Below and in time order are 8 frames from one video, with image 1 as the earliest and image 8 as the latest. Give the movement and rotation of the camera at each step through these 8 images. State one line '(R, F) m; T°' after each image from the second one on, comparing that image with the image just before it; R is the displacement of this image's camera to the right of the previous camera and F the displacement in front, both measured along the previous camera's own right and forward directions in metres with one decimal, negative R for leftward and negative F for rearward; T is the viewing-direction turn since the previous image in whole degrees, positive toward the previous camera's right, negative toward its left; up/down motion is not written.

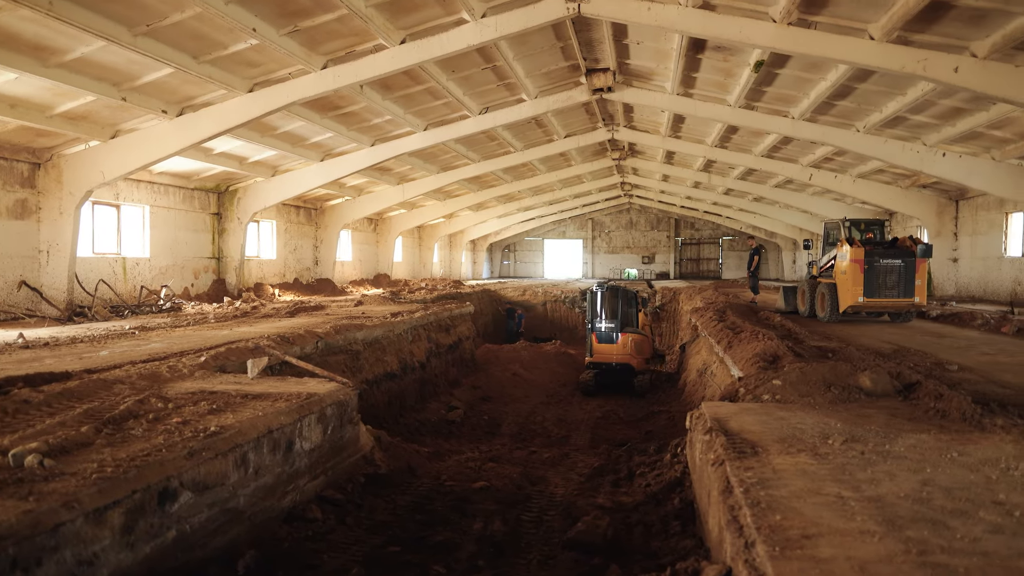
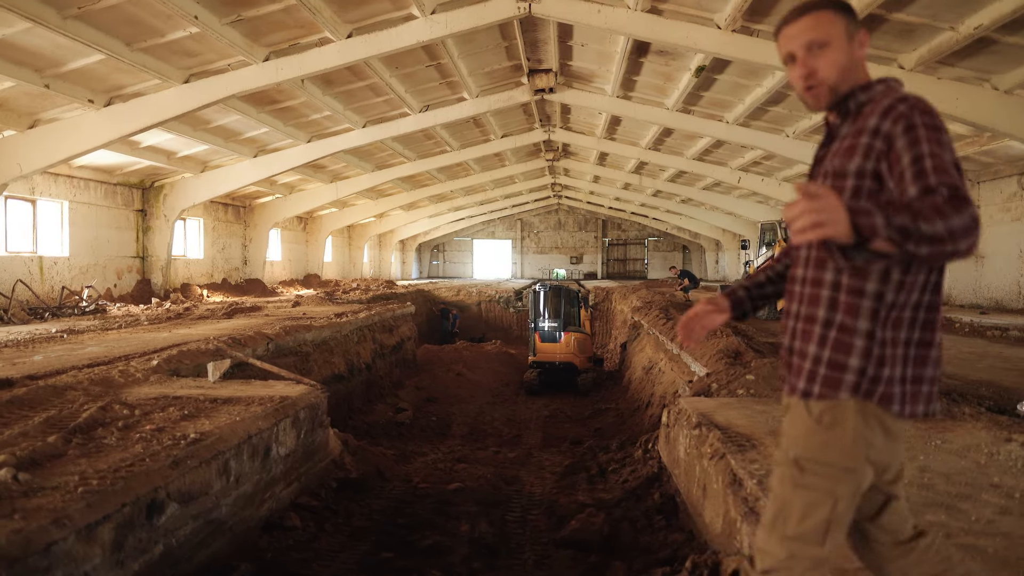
(-0.3, 0.0) m; +7°
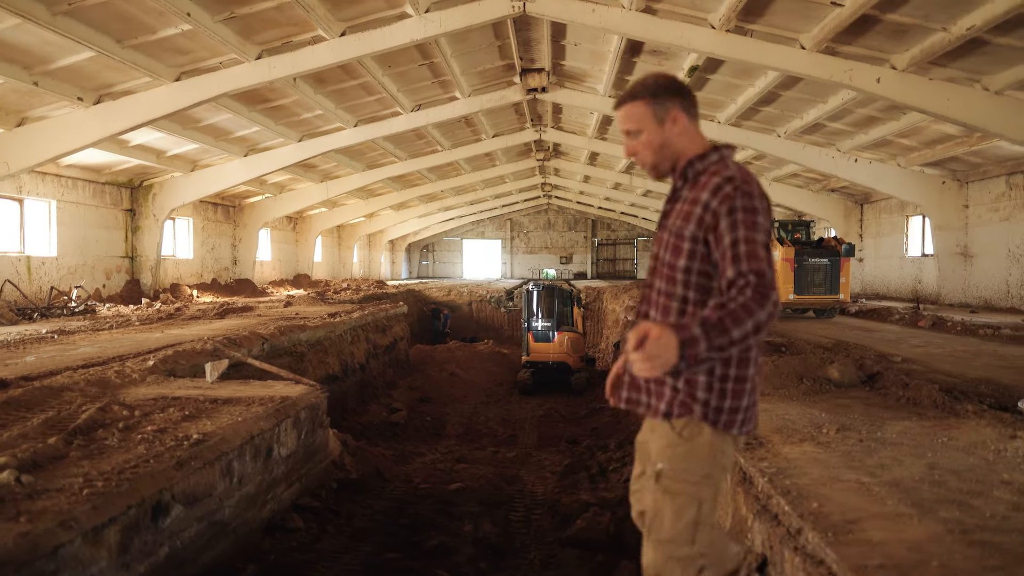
(-0.1, 0.0) m; +1°
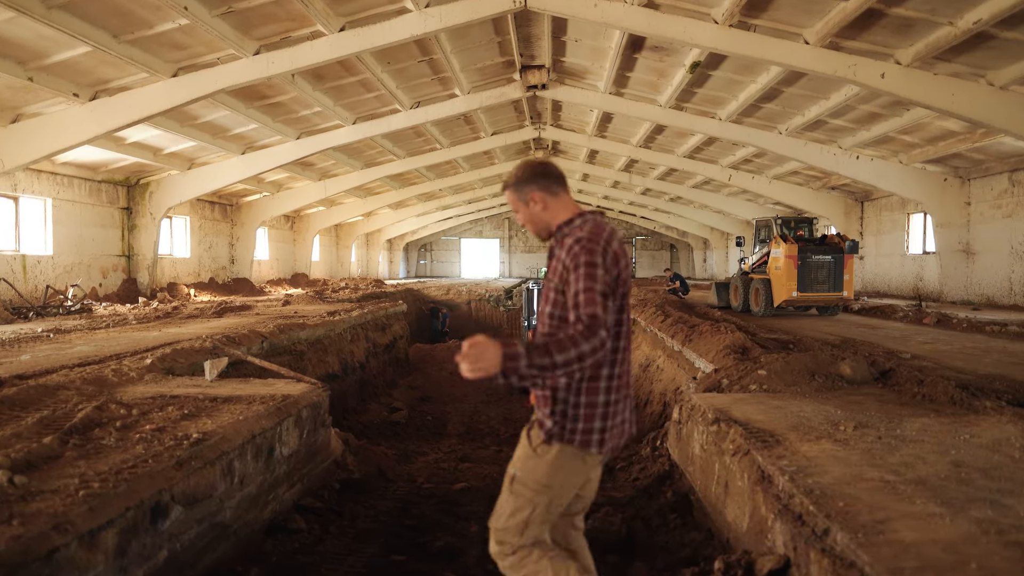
(-0.1, +0.1) m; 0°
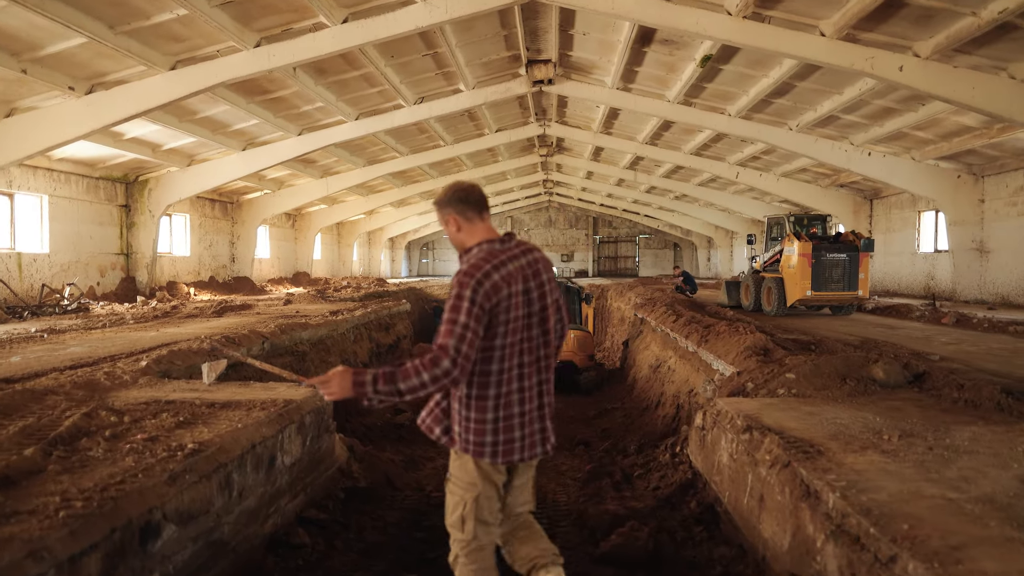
(-0.1, +0.2) m; 0°
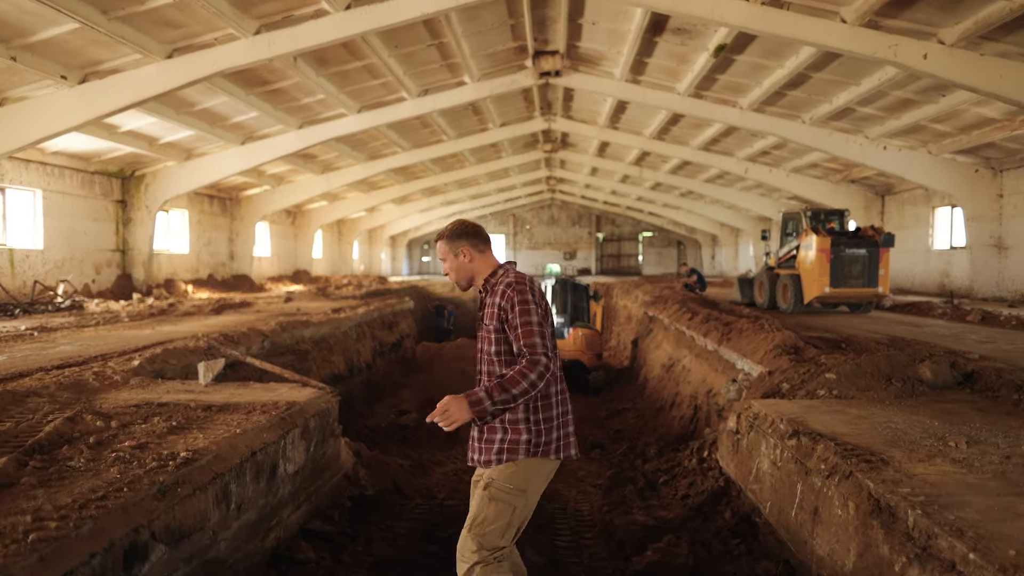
(-0.1, +0.3) m; 0°
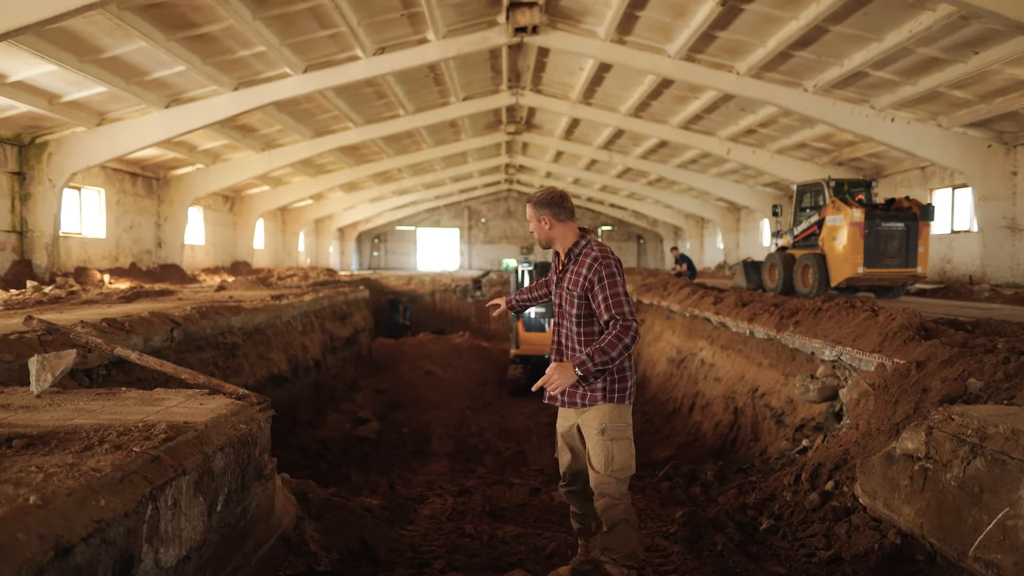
(-0.4, +1.5) m; +5°
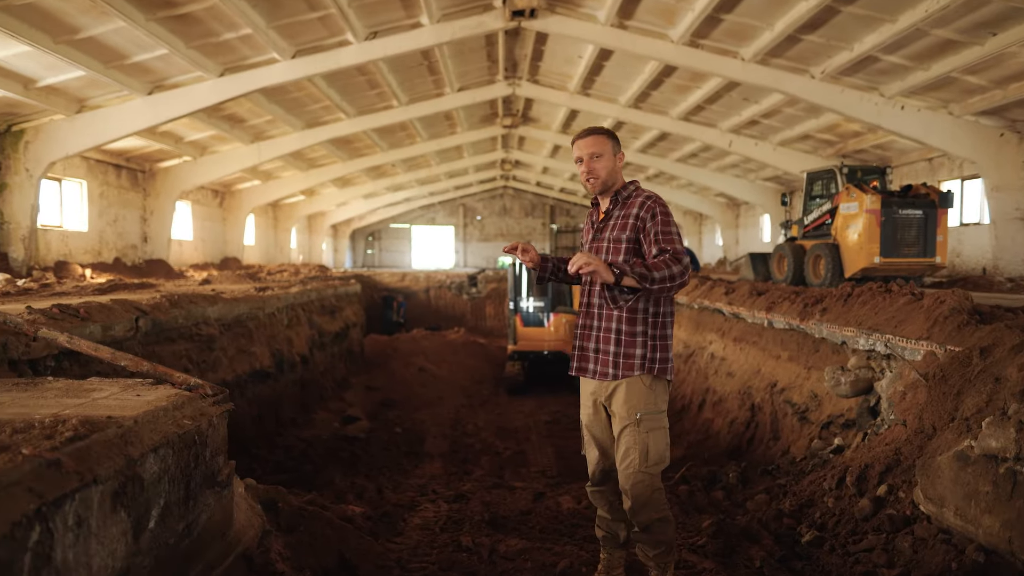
(0.0, +0.4) m; 0°
